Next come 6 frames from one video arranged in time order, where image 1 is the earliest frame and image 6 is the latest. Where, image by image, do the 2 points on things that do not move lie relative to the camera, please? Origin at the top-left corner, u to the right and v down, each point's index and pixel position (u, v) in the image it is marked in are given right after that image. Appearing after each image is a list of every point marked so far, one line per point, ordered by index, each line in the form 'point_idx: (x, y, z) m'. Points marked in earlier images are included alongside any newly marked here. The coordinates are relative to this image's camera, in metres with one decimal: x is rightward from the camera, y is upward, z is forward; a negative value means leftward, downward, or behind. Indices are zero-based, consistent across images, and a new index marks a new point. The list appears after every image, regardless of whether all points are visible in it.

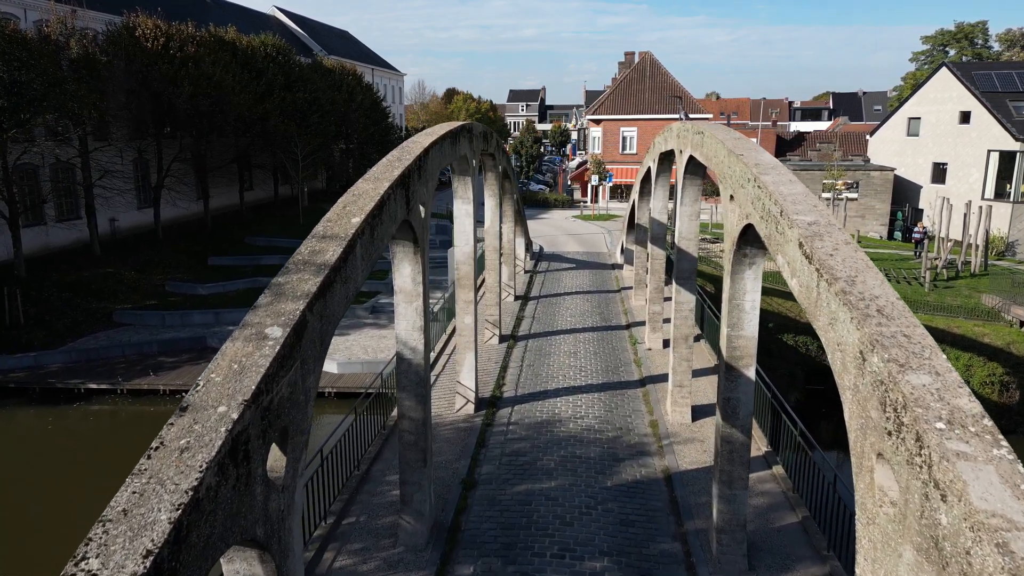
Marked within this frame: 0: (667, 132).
0: (+2.7, +2.7, +12.1) m
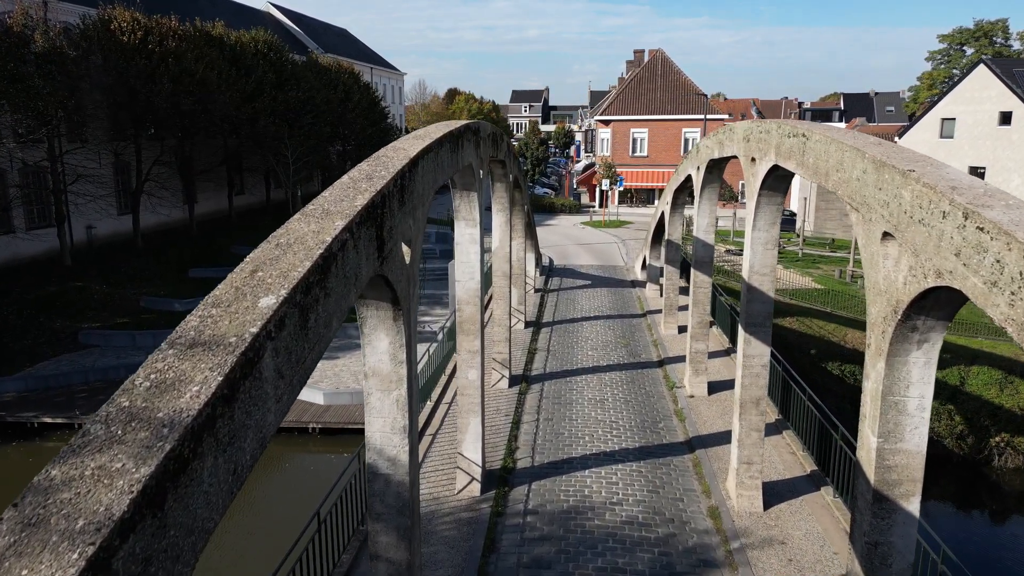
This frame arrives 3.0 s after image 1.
0: (+2.9, +2.1, +9.6) m
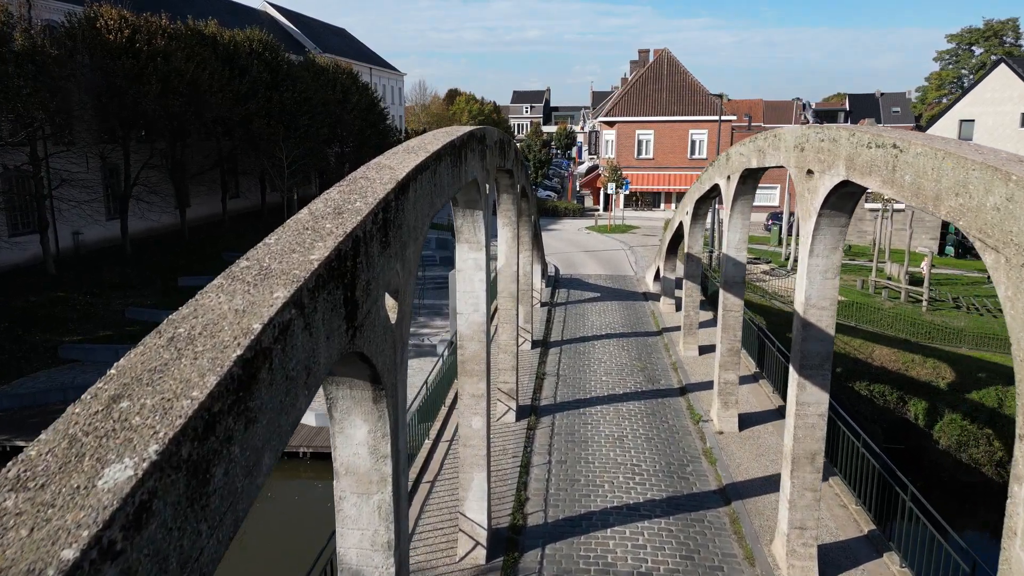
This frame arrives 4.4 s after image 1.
0: (+3.1, +1.8, +8.3) m
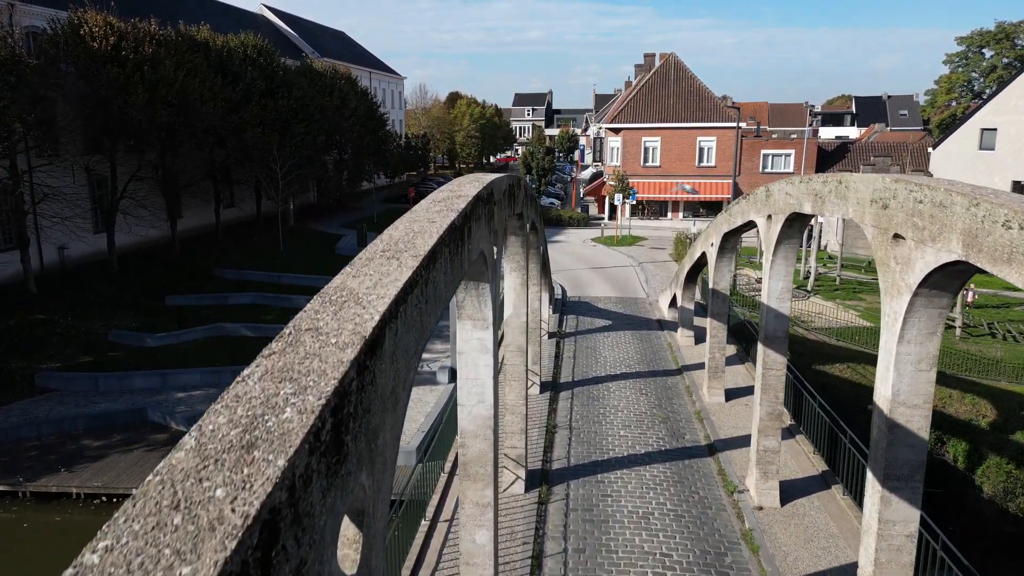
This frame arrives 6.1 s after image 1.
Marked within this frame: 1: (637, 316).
0: (+3.2, +1.0, +7.0) m
1: (+3.5, -0.8, +19.5) m
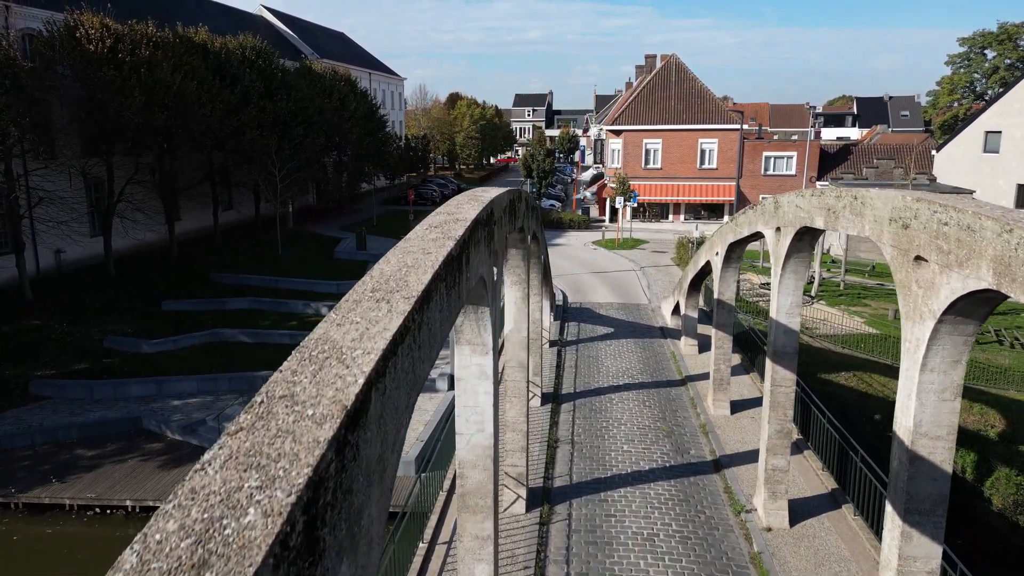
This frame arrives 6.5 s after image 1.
0: (+3.2, +0.8, +6.7) m
1: (+3.5, -1.0, +19.2) m
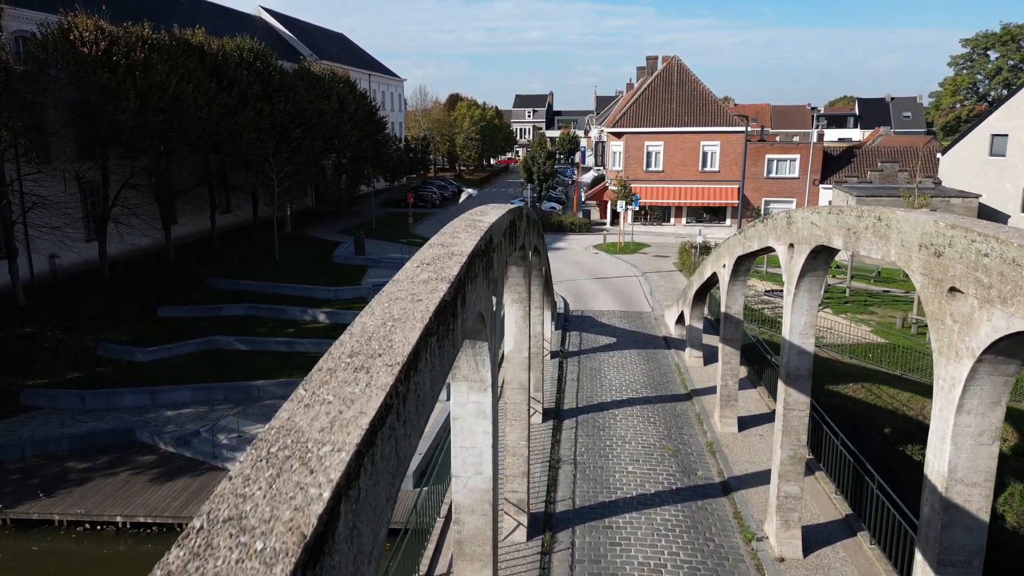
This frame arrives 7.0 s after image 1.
0: (+3.2, +0.6, +6.3) m
1: (+3.5, -1.2, +18.8) m
